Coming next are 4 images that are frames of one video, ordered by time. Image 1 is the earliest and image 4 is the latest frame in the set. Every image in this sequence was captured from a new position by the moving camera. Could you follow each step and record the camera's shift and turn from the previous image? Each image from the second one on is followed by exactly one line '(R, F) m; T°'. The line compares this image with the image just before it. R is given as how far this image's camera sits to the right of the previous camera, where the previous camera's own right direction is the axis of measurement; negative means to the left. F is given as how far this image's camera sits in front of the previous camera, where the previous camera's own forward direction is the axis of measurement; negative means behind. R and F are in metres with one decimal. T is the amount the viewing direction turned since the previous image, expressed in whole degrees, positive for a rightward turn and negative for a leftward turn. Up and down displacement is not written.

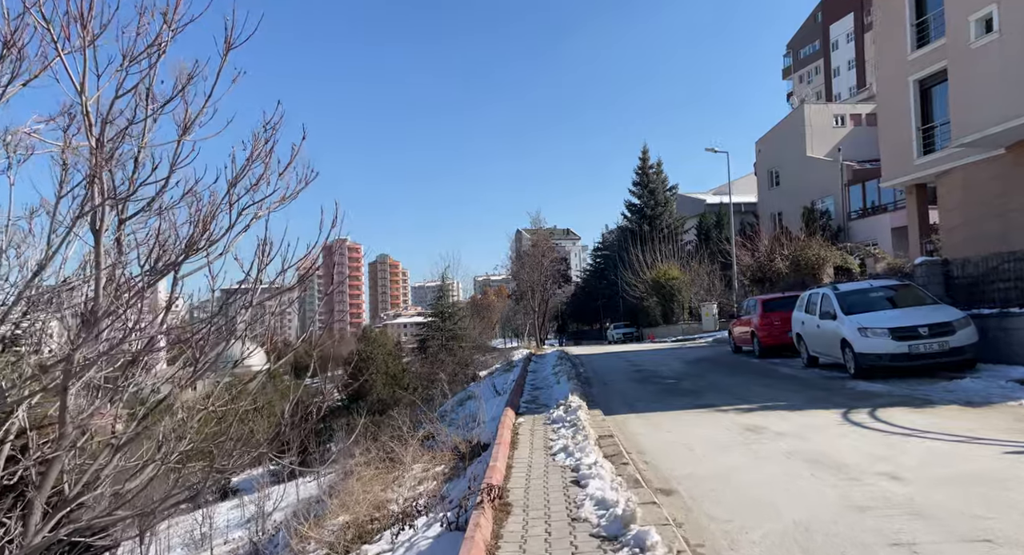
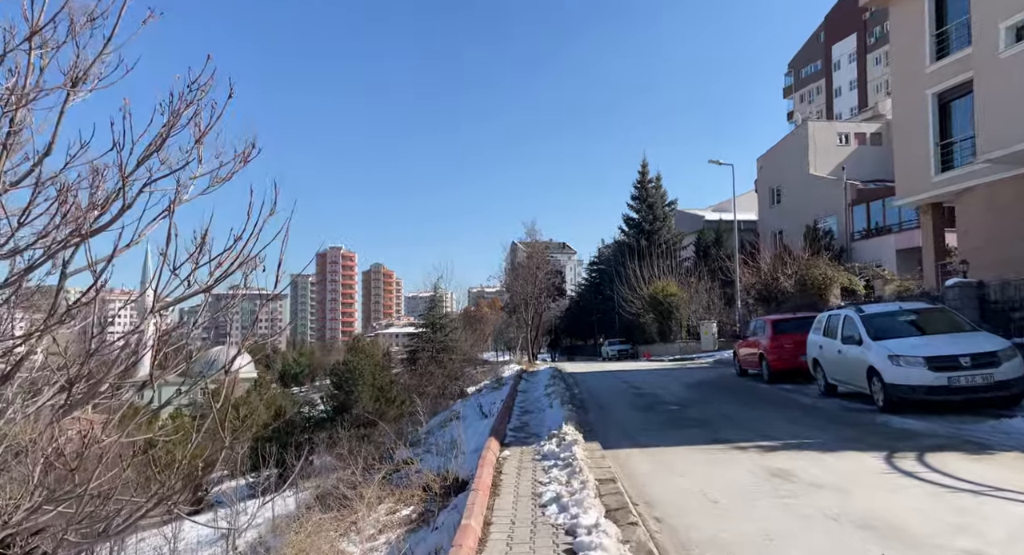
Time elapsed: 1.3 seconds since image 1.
(+0.1, +1.1) m; 0°
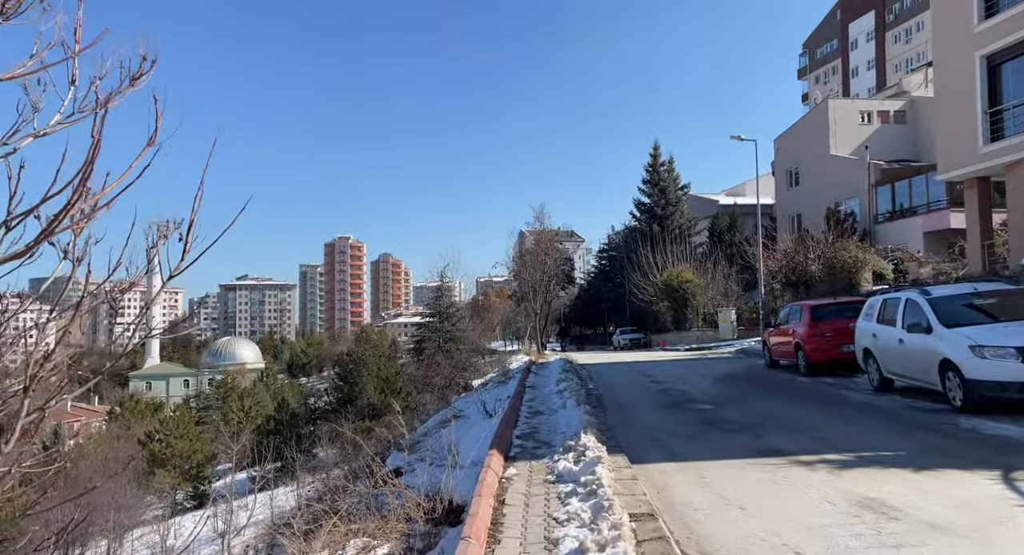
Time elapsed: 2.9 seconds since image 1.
(0.0, +1.4) m; -1°
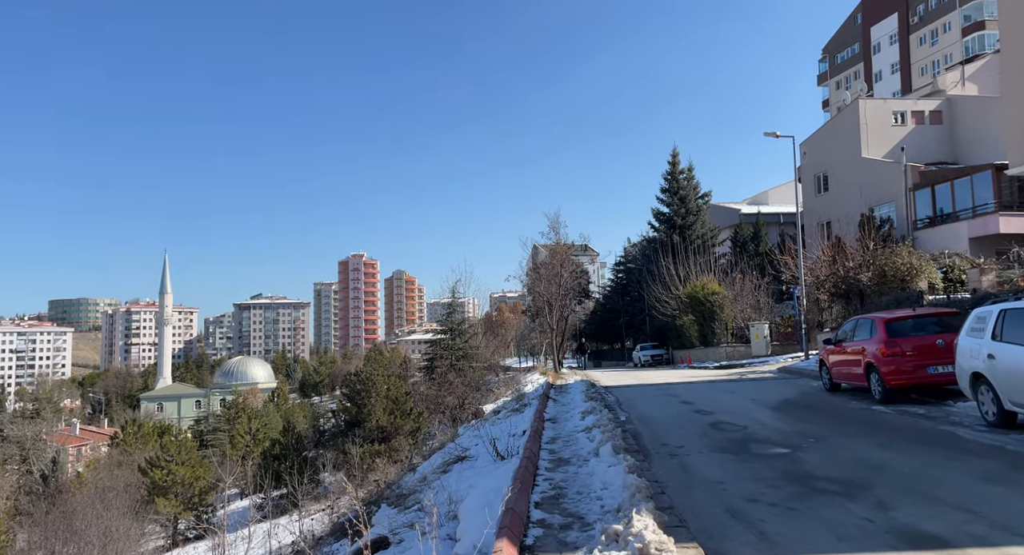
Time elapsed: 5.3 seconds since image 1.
(0.0, +2.0) m; -1°
